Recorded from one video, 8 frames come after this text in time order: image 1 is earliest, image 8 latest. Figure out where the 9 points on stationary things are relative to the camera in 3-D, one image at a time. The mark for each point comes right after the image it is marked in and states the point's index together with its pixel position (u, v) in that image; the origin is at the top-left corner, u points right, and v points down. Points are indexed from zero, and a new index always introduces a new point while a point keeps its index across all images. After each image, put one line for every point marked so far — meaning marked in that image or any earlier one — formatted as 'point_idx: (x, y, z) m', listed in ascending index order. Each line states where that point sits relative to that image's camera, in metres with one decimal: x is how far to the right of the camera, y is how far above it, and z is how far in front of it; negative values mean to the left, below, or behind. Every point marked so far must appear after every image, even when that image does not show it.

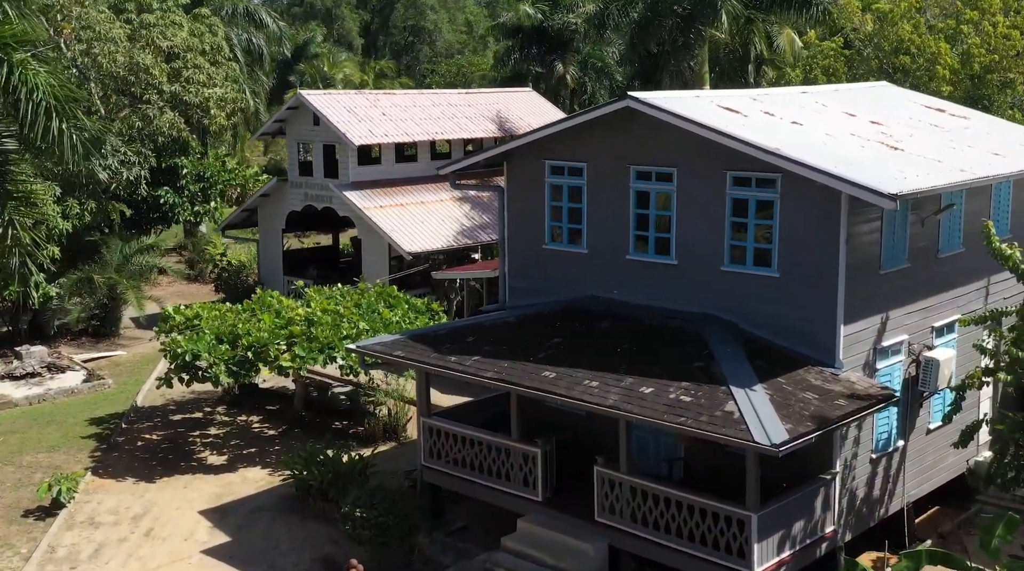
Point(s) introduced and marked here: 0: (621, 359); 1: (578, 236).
0: (+1.5, -1.0, +16.6) m
1: (+1.0, +0.8, +19.5) m
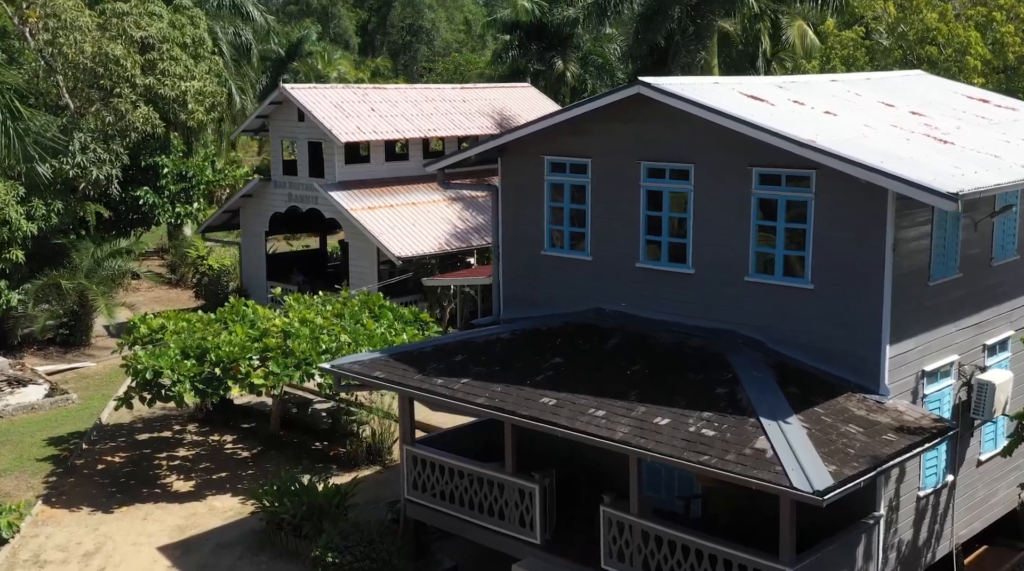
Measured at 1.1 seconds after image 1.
0: (+1.4, -1.2, +14.4) m
1: (+1.0, +0.6, +17.3) m
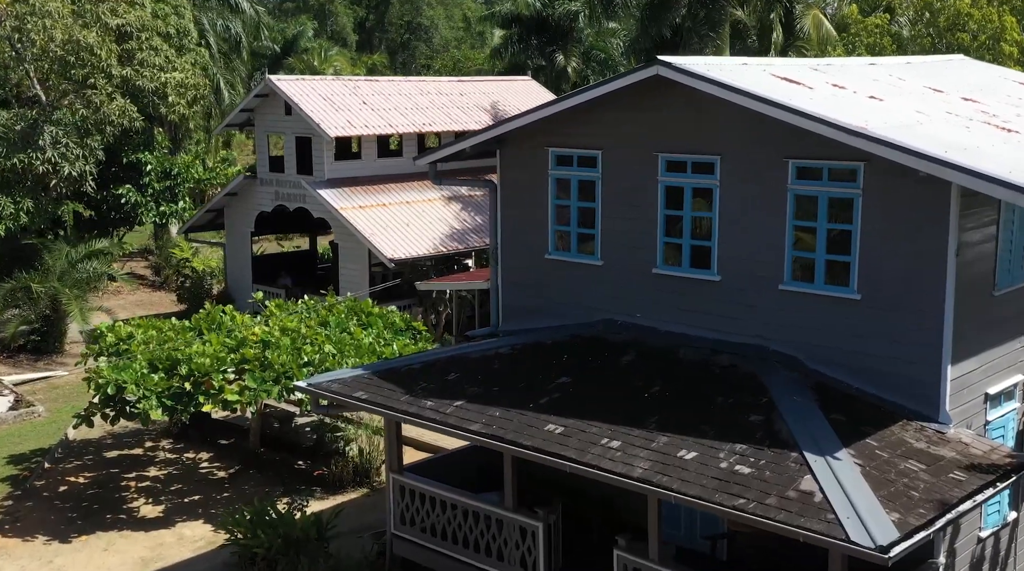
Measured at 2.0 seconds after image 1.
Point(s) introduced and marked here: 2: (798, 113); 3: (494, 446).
0: (+1.4, -1.3, +12.5) m
1: (+1.0, +0.5, +15.3) m
2: (+2.9, +1.7, +12.3) m
3: (-0.2, -1.6, +12.6) m
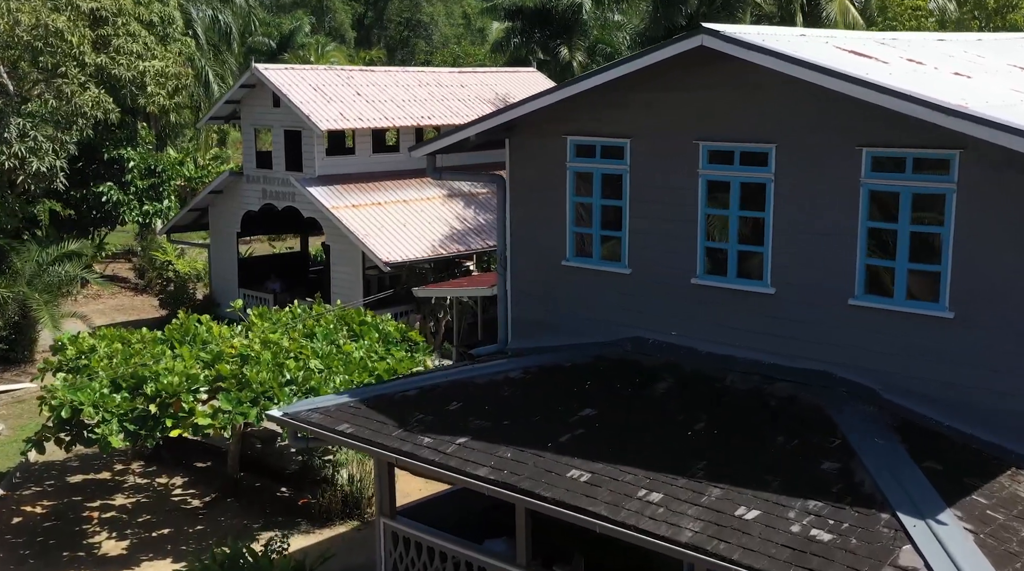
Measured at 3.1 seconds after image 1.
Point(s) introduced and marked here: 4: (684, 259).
0: (+1.5, -1.4, +10.2) m
1: (+1.1, +0.4, +13.1) m
2: (+3.0, +1.6, +10.1) m
3: (-0.1, -1.8, +10.3) m
4: (+1.7, +0.3, +12.4) m
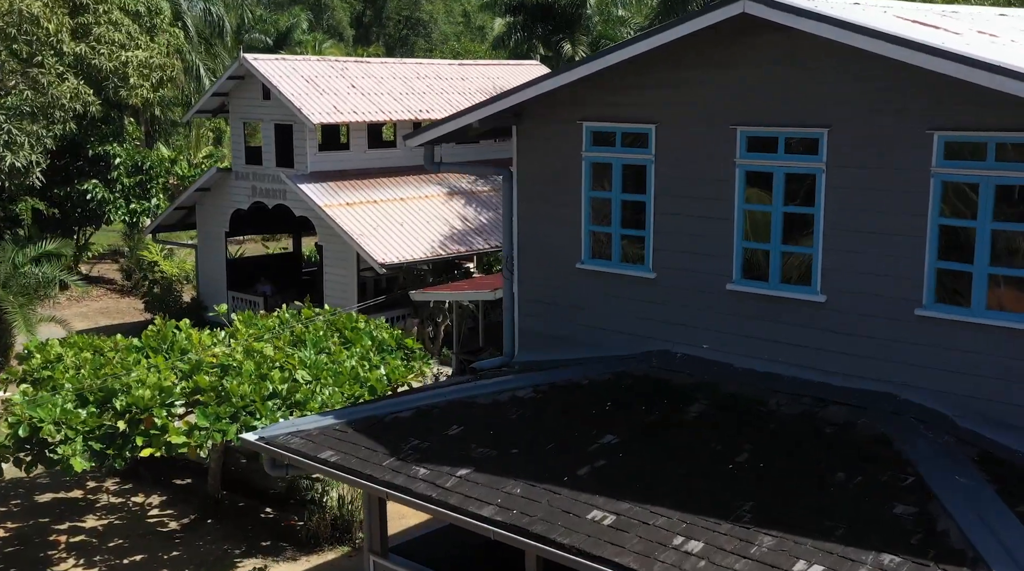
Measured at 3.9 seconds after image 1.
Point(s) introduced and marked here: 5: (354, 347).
0: (+1.6, -1.4, +8.7) m
1: (+1.2, +0.3, +11.5) m
2: (+3.1, +1.5, +8.5) m
3: (0.0, -1.8, +8.7) m
4: (+1.8, +0.2, +10.8) m
5: (-2.4, -0.9, +18.6) m
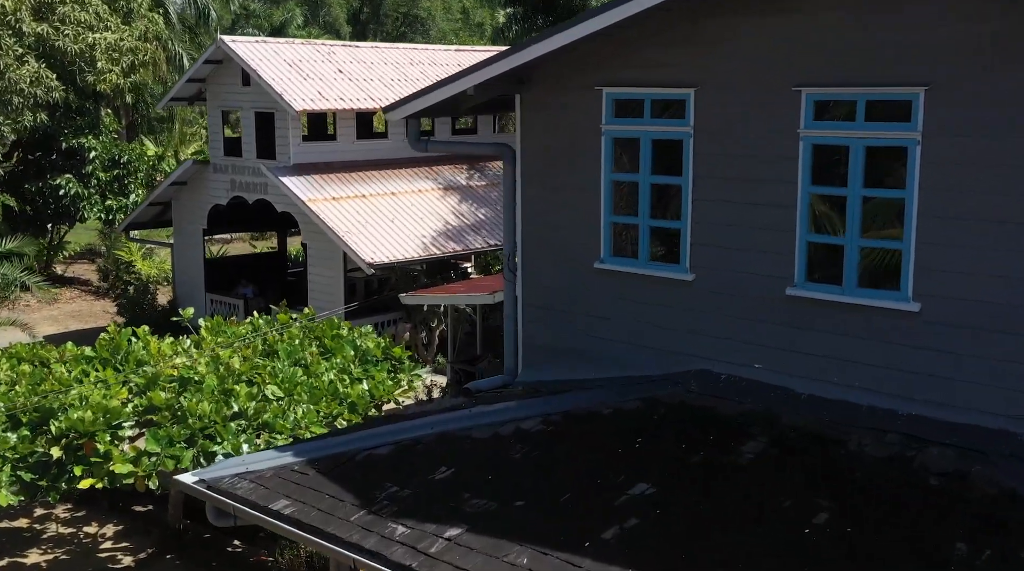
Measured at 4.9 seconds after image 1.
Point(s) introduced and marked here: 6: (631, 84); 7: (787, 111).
0: (+1.6, -1.5, +6.4) m
1: (+1.2, +0.3, +9.2) m
2: (+3.1, +1.5, +6.2) m
3: (0.0, -1.8, +6.5) m
4: (+1.8, +0.2, +8.6) m
5: (-2.4, -1.0, +16.4) m
6: (+0.9, +1.5, +9.3) m
7: (+1.9, +1.2, +8.4) m
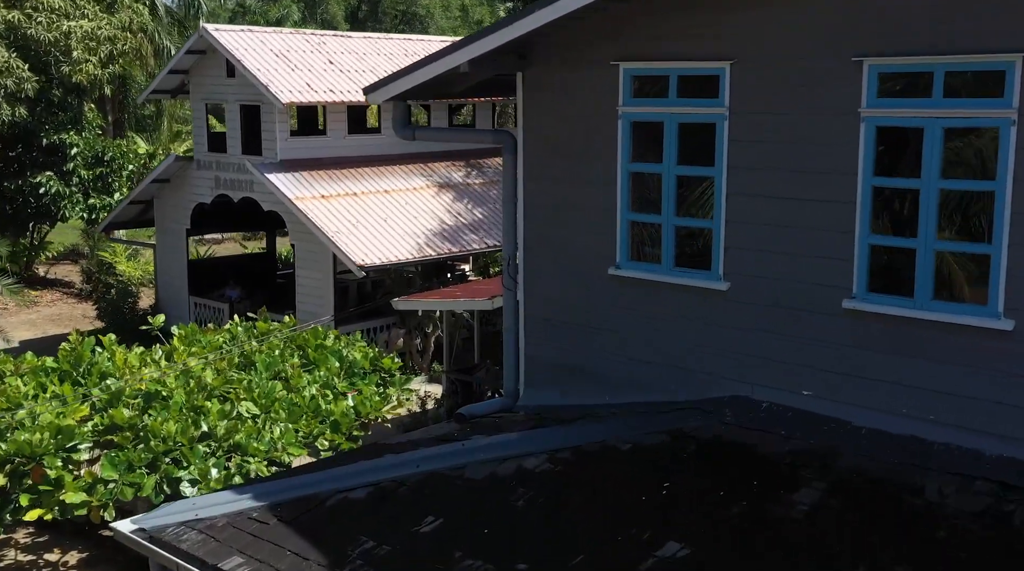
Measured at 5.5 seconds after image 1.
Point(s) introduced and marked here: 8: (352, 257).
0: (+1.6, -1.5, +5.0) m
1: (+1.2, +0.2, +7.8) m
2: (+3.1, +1.4, +4.8) m
3: (+0.1, -1.9, +5.0) m
4: (+1.9, +0.1, +7.1) m
5: (-2.4, -1.0, +14.9) m
6: (+0.9, +1.5, +7.9) m
7: (+1.9, +1.2, +7.0) m
8: (-2.6, +0.5, +19.6) m
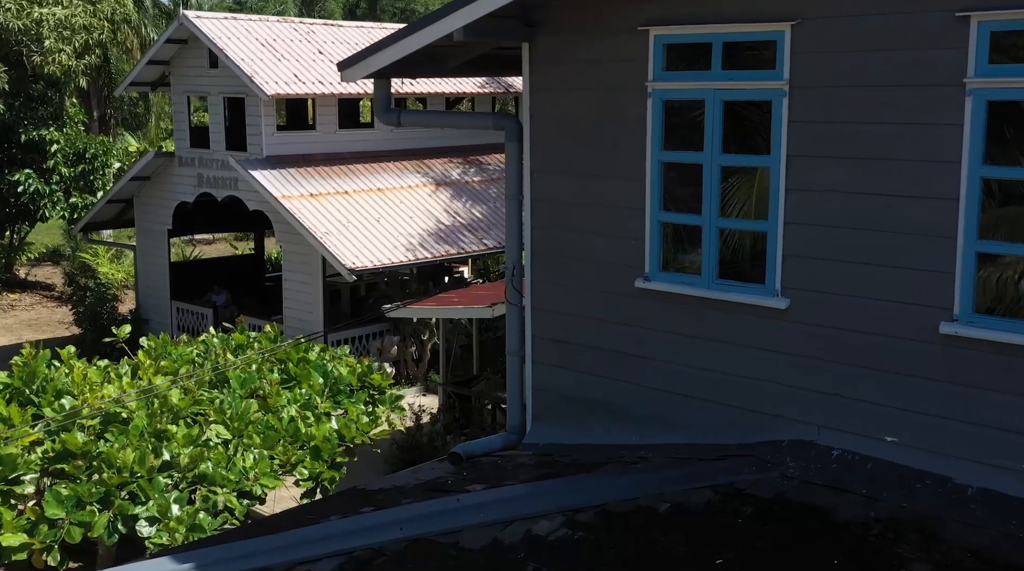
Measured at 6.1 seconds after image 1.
0: (+1.7, -1.6, +3.5) m
1: (+1.2, +0.1, +6.3) m
2: (+3.1, +1.4, +3.3) m
3: (+0.1, -2.0, +3.5) m
4: (+1.9, 0.0, +5.6) m
5: (-2.3, -1.1, +13.4) m
6: (+0.9, +1.4, +6.3) m
7: (+1.9, +1.1, +5.5) m
8: (-2.6, +0.4, +18.1) m
